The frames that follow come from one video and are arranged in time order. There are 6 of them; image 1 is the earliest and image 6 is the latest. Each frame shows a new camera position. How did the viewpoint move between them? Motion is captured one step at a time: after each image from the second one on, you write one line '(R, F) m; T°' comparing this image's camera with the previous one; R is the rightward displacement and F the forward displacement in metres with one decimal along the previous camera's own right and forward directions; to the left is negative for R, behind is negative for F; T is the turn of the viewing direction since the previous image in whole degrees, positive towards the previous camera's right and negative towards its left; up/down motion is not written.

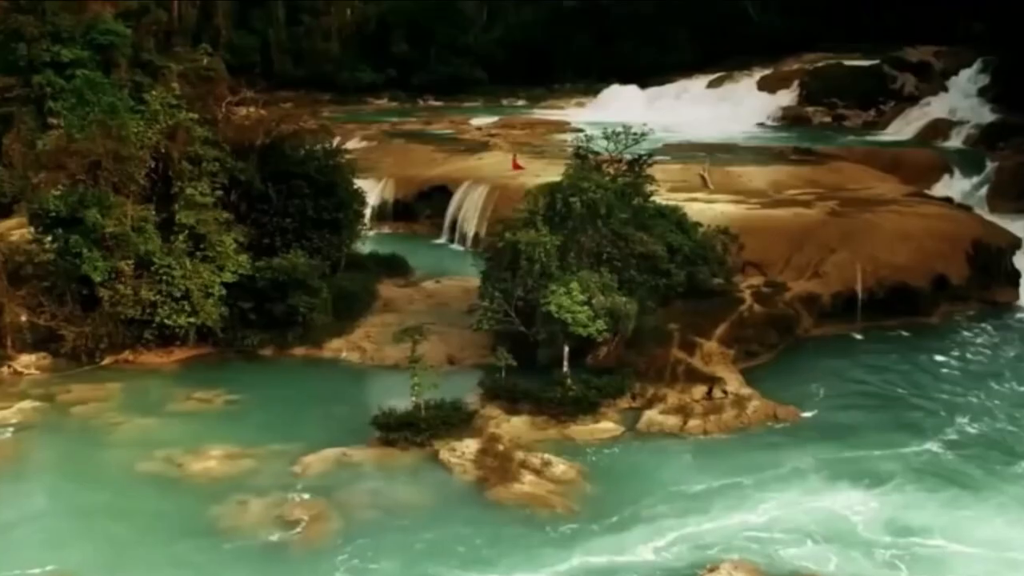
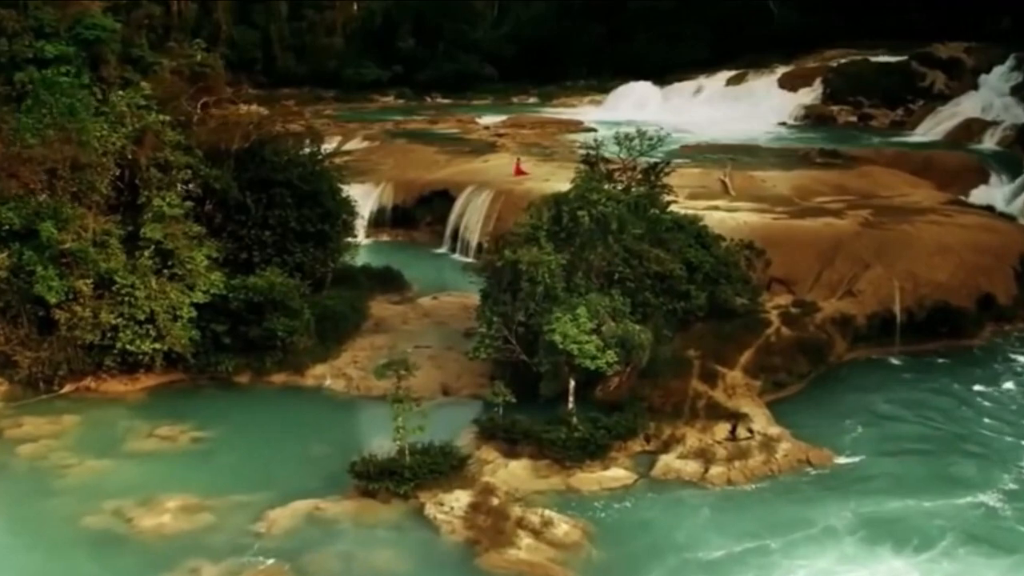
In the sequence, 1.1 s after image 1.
(+0.2, +1.7) m; -1°
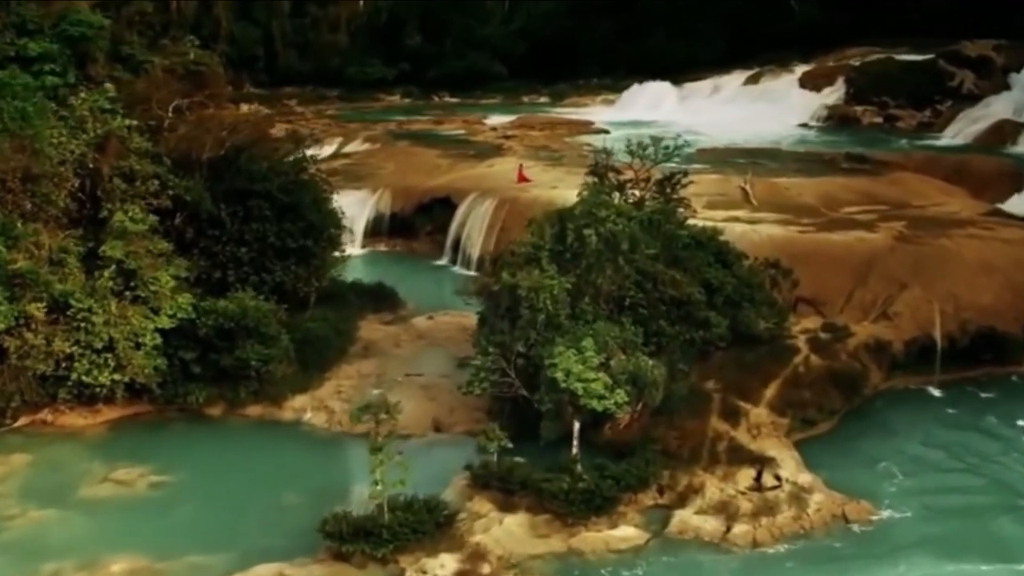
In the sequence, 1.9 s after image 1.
(+0.2, +1.6) m; -1°
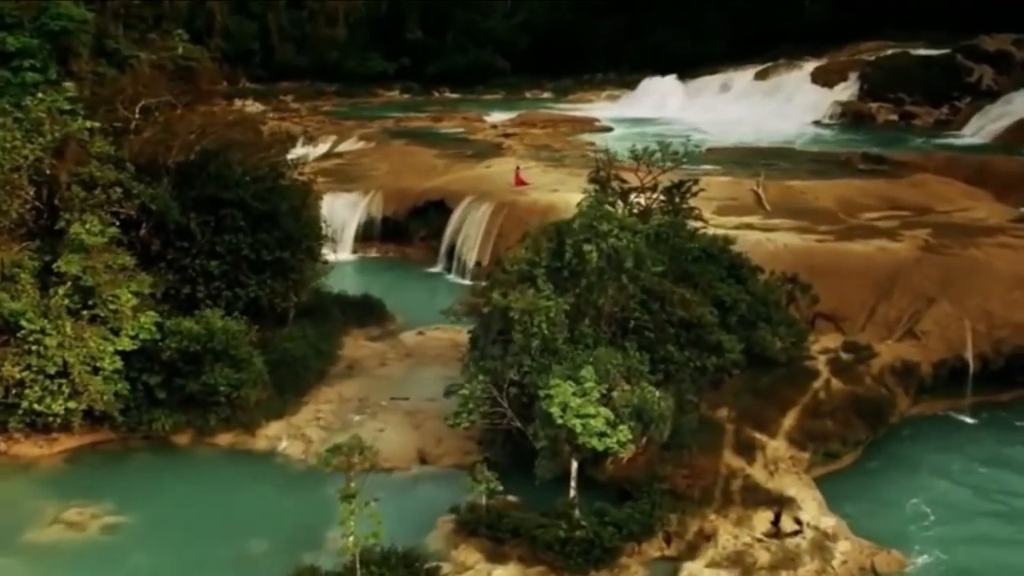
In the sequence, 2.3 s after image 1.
(+0.1, +1.2) m; 0°
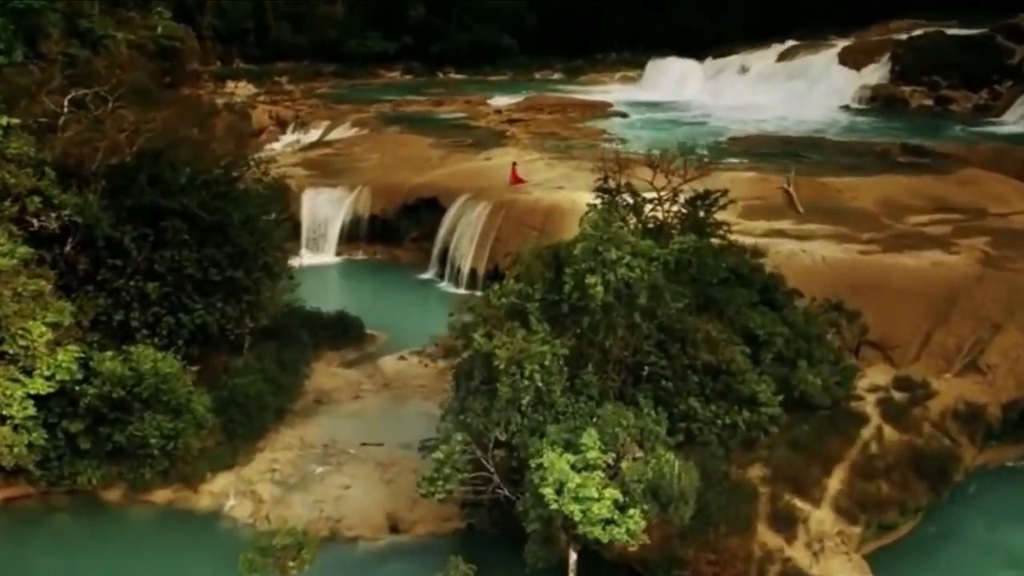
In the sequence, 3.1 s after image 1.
(+0.2, +2.2) m; -1°
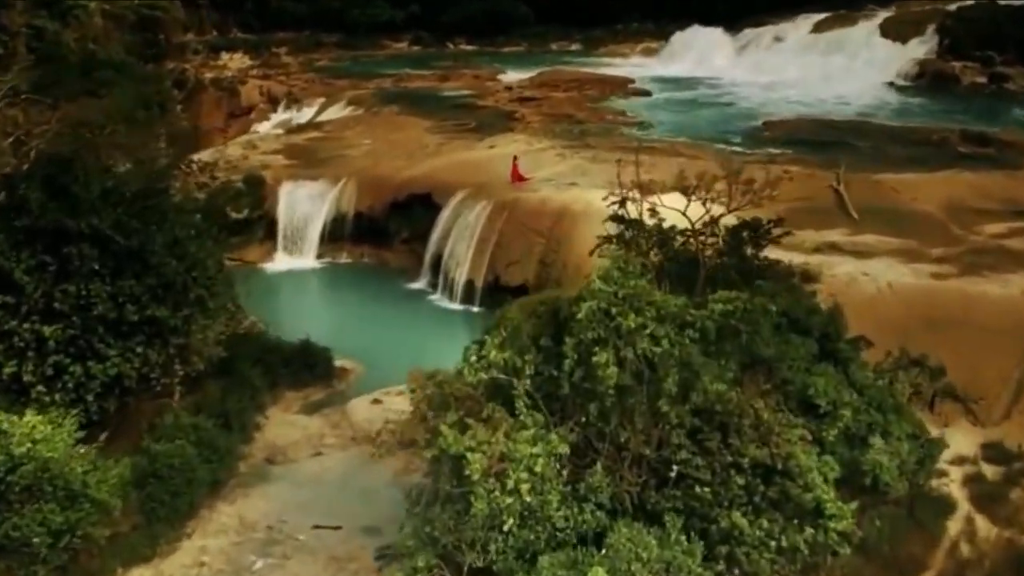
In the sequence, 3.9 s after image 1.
(+0.2, +2.5) m; -1°
